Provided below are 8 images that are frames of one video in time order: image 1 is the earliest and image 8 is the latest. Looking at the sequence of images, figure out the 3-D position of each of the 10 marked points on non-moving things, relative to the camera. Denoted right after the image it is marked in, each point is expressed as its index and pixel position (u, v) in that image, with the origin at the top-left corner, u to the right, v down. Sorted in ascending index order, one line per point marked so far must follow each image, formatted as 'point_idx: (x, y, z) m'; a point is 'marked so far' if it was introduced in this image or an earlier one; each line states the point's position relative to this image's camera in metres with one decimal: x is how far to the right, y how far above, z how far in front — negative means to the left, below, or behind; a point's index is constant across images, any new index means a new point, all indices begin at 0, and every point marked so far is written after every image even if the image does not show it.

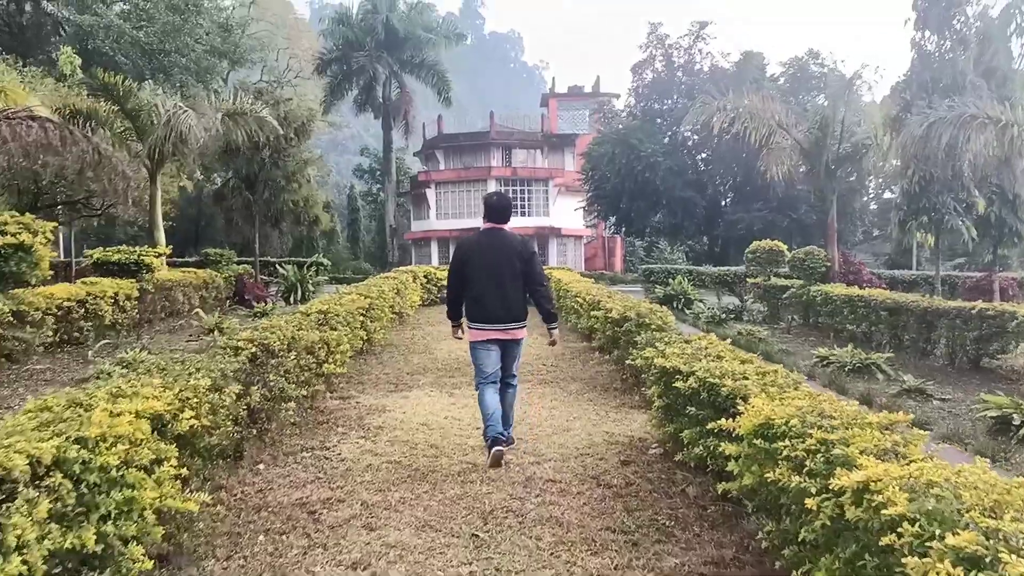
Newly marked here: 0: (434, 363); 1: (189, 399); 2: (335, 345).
0: (-0.8, -0.8, +7.3) m
1: (-1.4, -0.5, +2.9) m
2: (-1.5, -0.5, +5.7) m
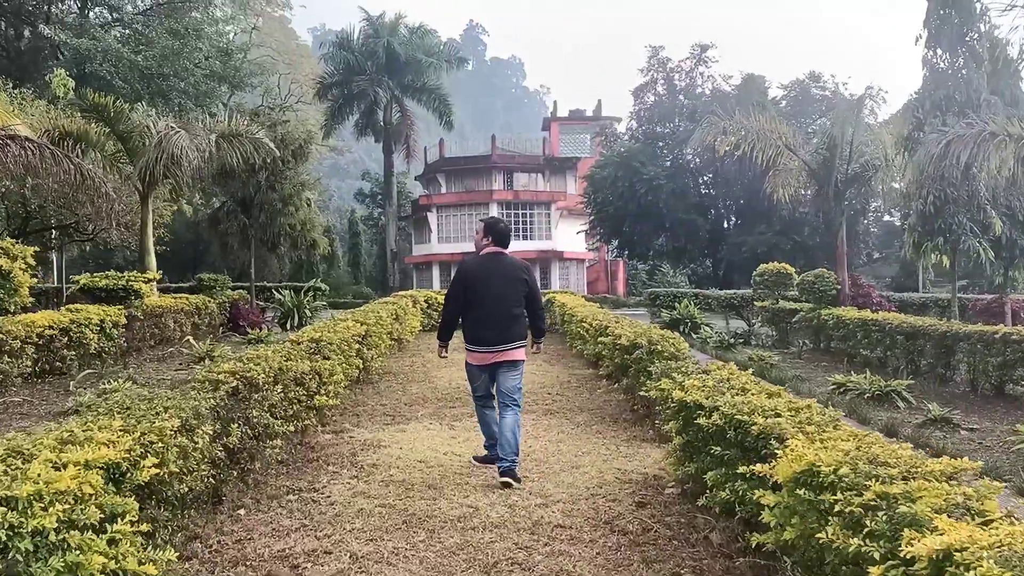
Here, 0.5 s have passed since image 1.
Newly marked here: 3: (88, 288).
0: (-0.8, -1.1, +6.9) m
1: (-1.4, -0.6, +2.6) m
2: (-1.5, -0.7, +5.4) m
3: (-5.2, 0.0, +8.3) m
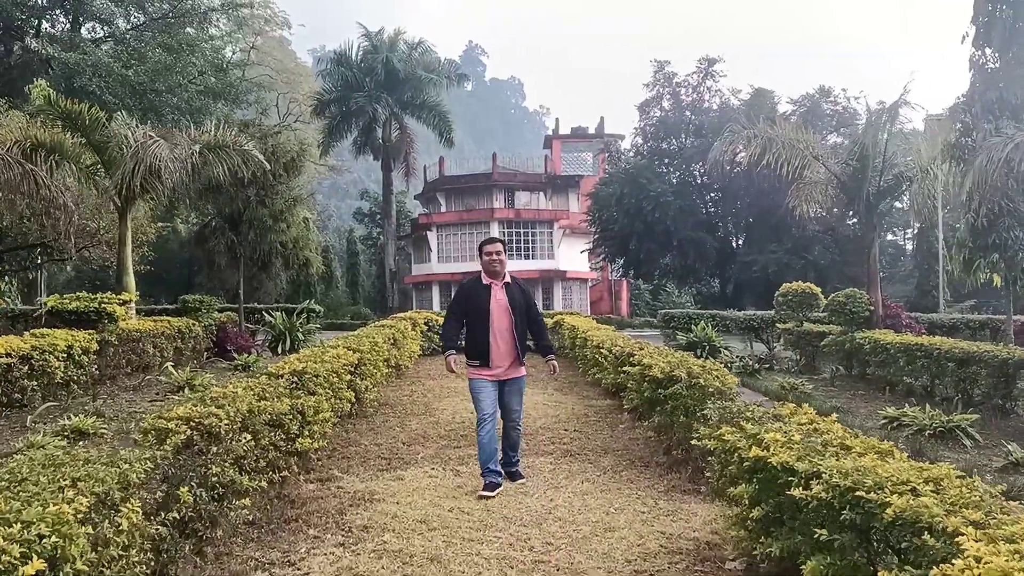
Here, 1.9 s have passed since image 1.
0: (-0.7, -1.3, +6.2) m
1: (-1.3, -0.7, +1.8) m
2: (-1.3, -0.9, +4.6) m
3: (-5.1, -0.3, +7.5) m
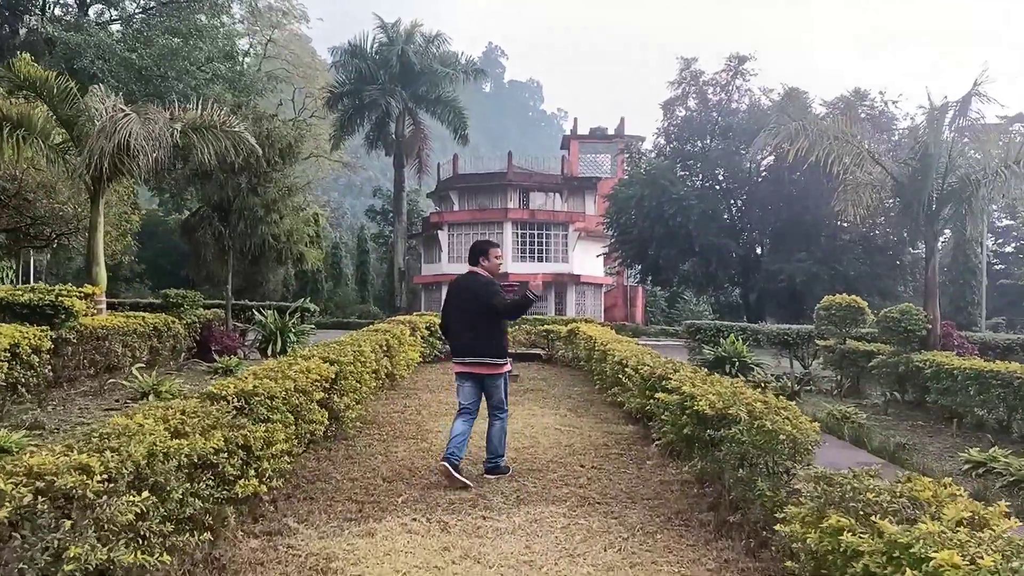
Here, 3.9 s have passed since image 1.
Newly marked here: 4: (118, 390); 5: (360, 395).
0: (-0.7, -1.3, +5.1) m
1: (-1.3, -0.7, +0.8) m
2: (-1.3, -0.9, +3.6) m
3: (-5.0, -0.2, +6.6) m
4: (-4.1, -1.1, +7.0) m
5: (-1.3, -1.0, +6.0) m
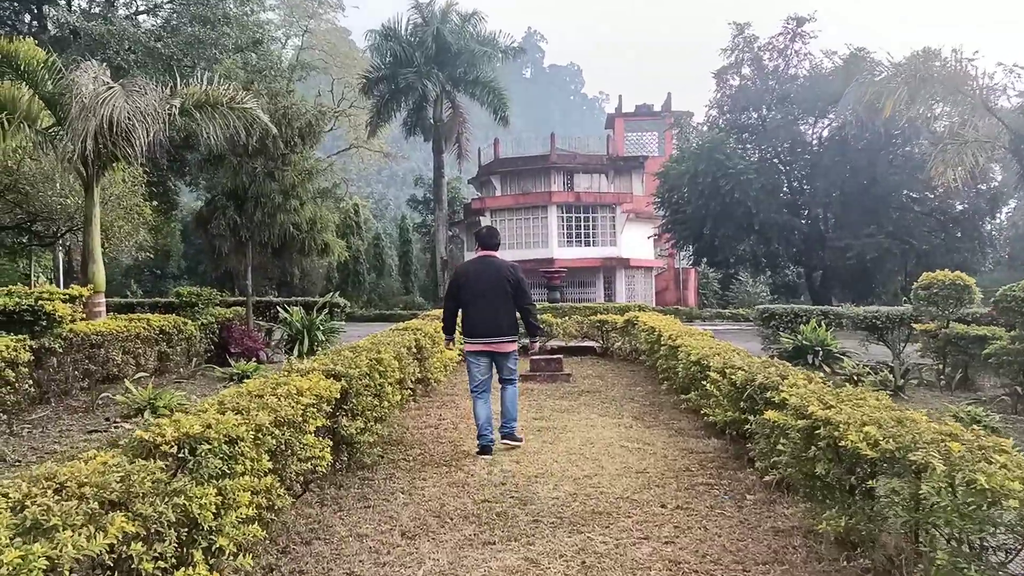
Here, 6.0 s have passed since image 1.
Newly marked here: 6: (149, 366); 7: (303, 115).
0: (-0.3, -1.3, +4.0) m
1: (-1.3, -0.7, -0.2) m
2: (-1.1, -0.8, +2.5) m
3: (-4.6, -0.2, +5.7) m
4: (-3.6, -1.1, +6.1) m
5: (-1.0, -0.9, +4.9) m
6: (-3.9, -0.8, +7.2) m
7: (-3.0, +2.5, +9.8) m
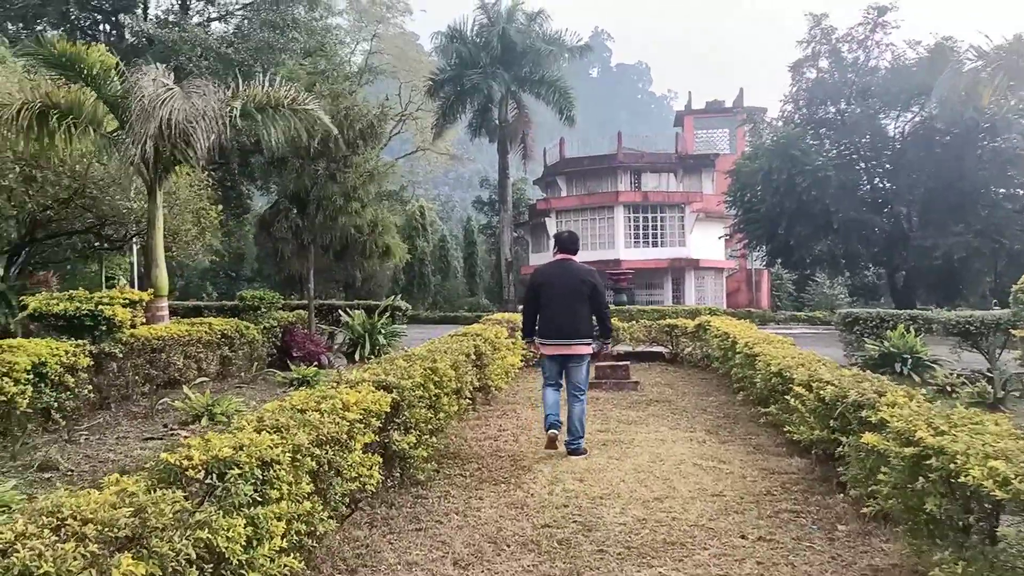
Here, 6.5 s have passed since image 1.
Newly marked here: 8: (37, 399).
0: (0.0, -1.3, +3.7) m
1: (-1.3, -0.8, -0.4) m
2: (-0.9, -0.9, +2.2) m
3: (-4.0, -0.2, +5.8) m
4: (-3.1, -1.1, +6.0) m
5: (-0.5, -0.9, +4.7) m
6: (-3.2, -0.9, +7.2) m
7: (-2.1, +2.5, +9.7) m
8: (-3.5, -0.8, +5.0) m
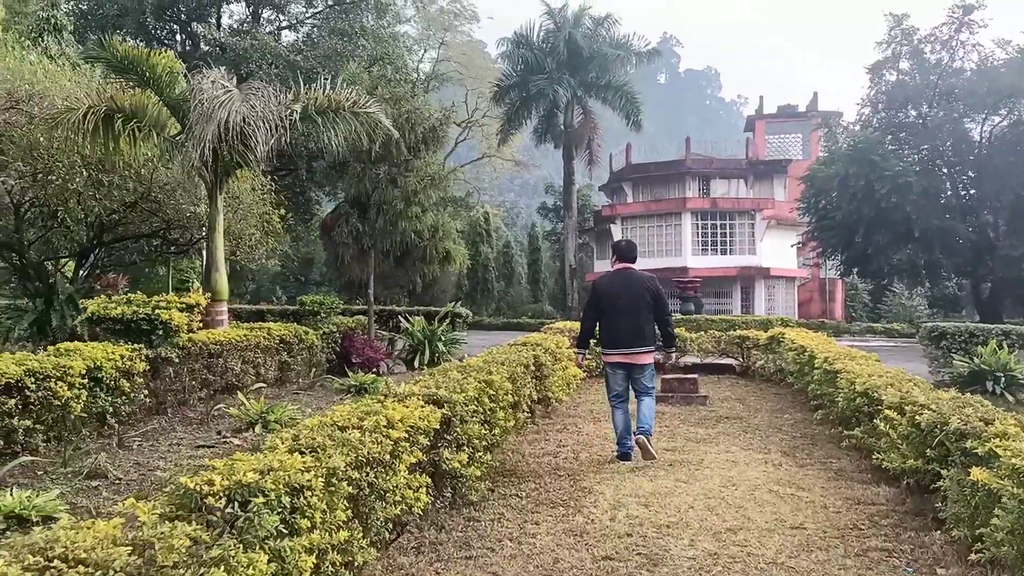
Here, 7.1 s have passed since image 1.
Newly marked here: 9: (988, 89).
0: (+0.3, -1.3, +3.4) m
1: (-1.4, -0.7, -0.6) m
2: (-0.7, -0.9, +2.0) m
3: (-3.5, -0.2, +5.9) m
4: (-2.5, -1.1, +6.0) m
5: (-0.1, -1.0, +4.4) m
6: (-2.6, -0.9, +7.2) m
7: (-1.2, +2.4, +9.6) m
8: (-3.1, -0.8, +5.0) m
9: (+14.1, +5.9, +19.5) m
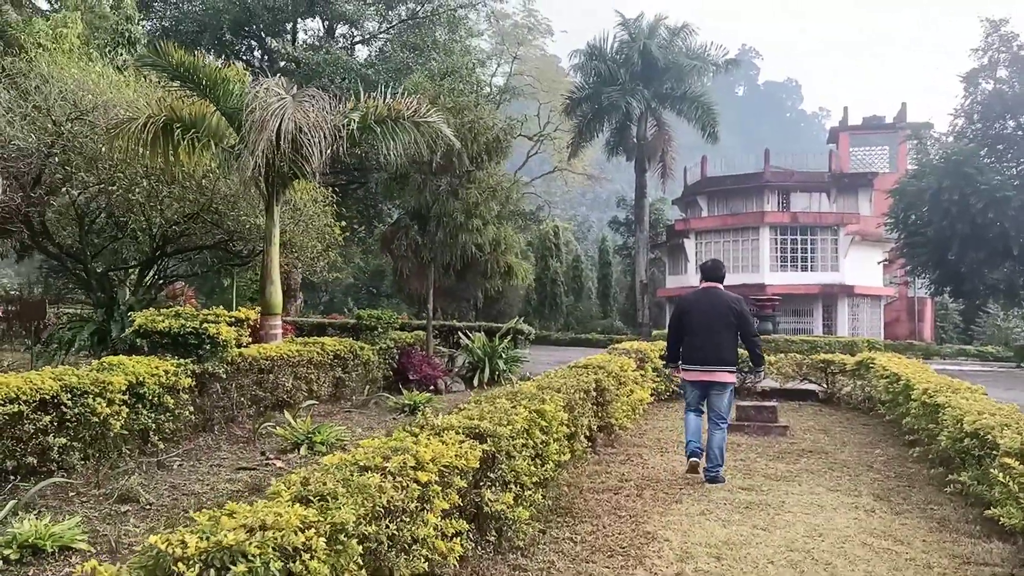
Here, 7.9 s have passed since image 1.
0: (+0.5, -1.4, +2.9) m
1: (-1.6, -0.7, -0.9) m
2: (-0.7, -1.0, +1.7) m
3: (-3.0, -0.4, +5.8) m
4: (-2.0, -1.3, +5.8) m
5: (+0.2, -1.1, +3.9) m
6: (-2.0, -1.1, +7.0) m
7: (-0.3, +2.2, +9.3) m
8: (-2.7, -0.9, +4.9) m
9: (+16.0, +5.3, +17.7) m
